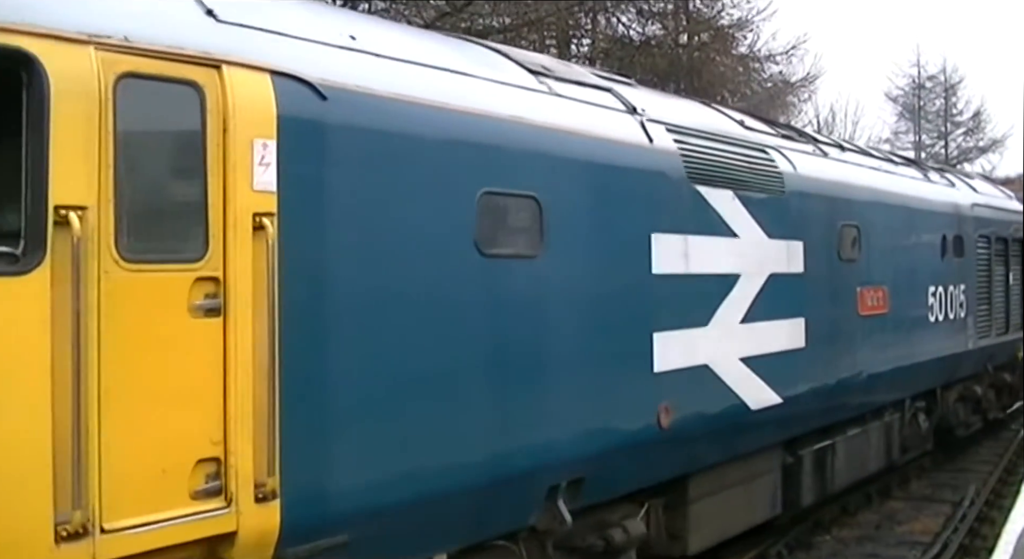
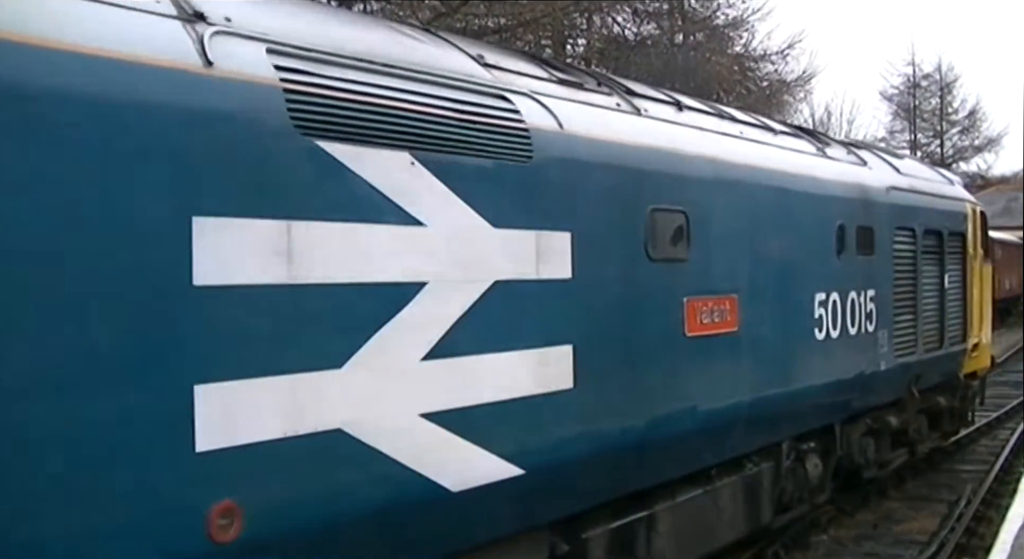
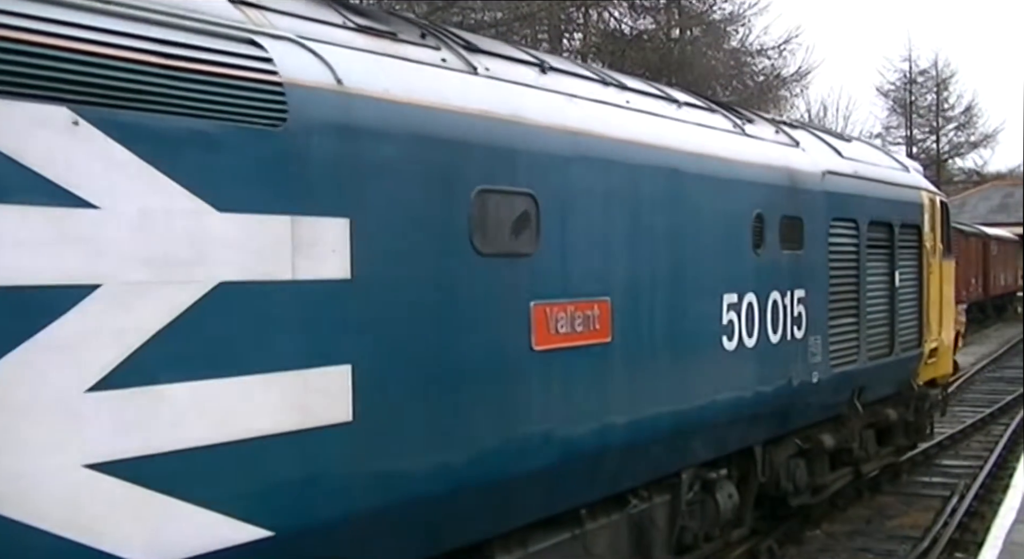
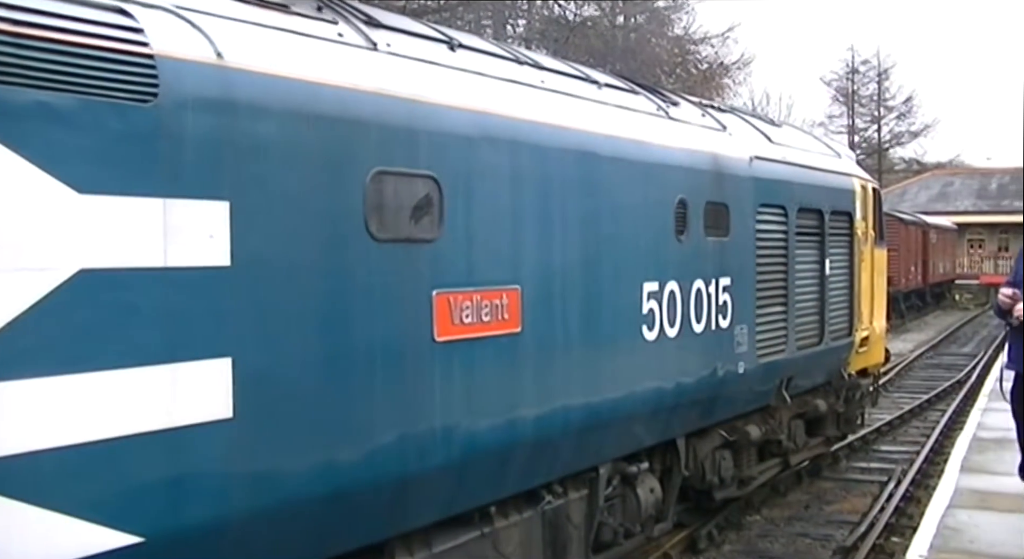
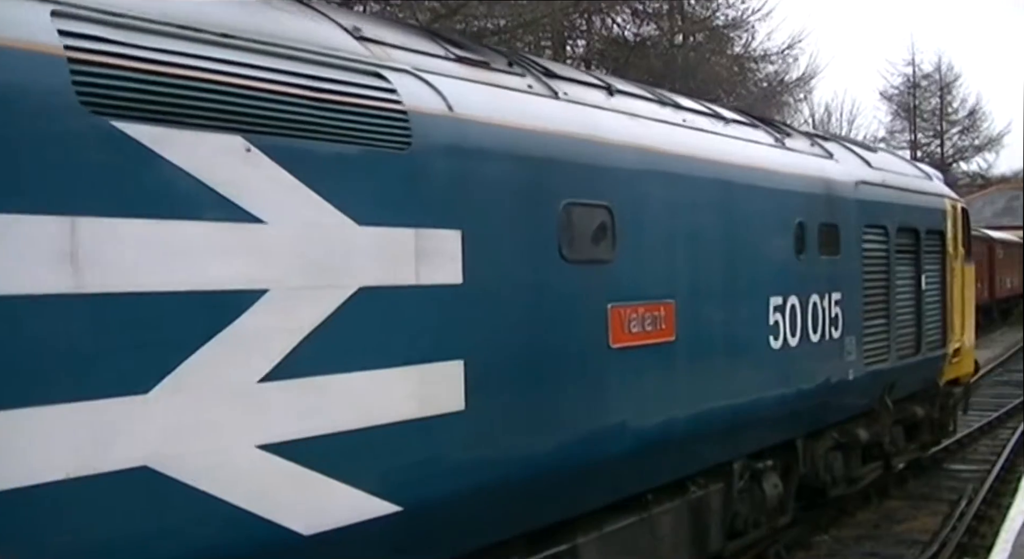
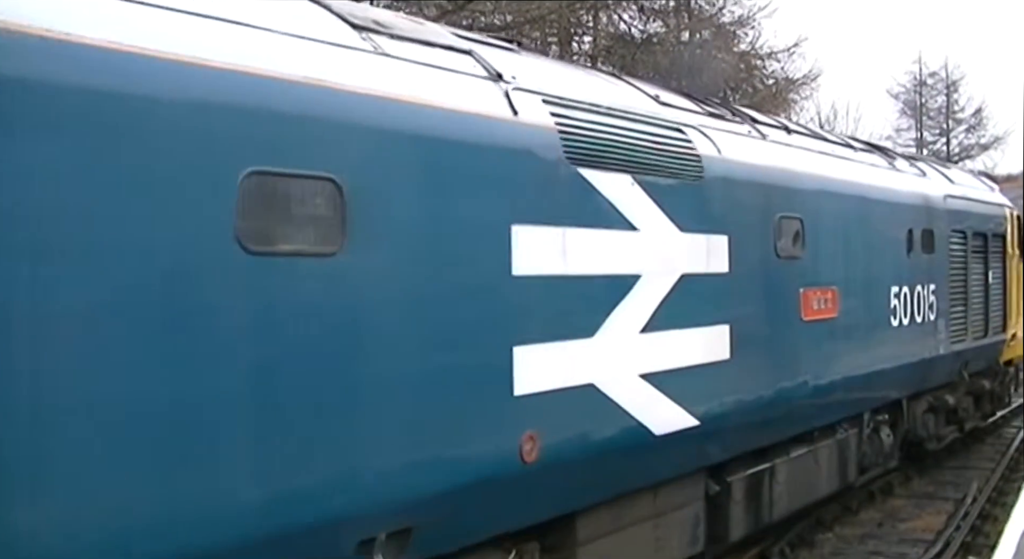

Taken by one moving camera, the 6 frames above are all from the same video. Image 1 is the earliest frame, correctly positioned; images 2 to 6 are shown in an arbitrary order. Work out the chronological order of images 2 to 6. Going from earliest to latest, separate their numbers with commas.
6, 2, 5, 3, 4
